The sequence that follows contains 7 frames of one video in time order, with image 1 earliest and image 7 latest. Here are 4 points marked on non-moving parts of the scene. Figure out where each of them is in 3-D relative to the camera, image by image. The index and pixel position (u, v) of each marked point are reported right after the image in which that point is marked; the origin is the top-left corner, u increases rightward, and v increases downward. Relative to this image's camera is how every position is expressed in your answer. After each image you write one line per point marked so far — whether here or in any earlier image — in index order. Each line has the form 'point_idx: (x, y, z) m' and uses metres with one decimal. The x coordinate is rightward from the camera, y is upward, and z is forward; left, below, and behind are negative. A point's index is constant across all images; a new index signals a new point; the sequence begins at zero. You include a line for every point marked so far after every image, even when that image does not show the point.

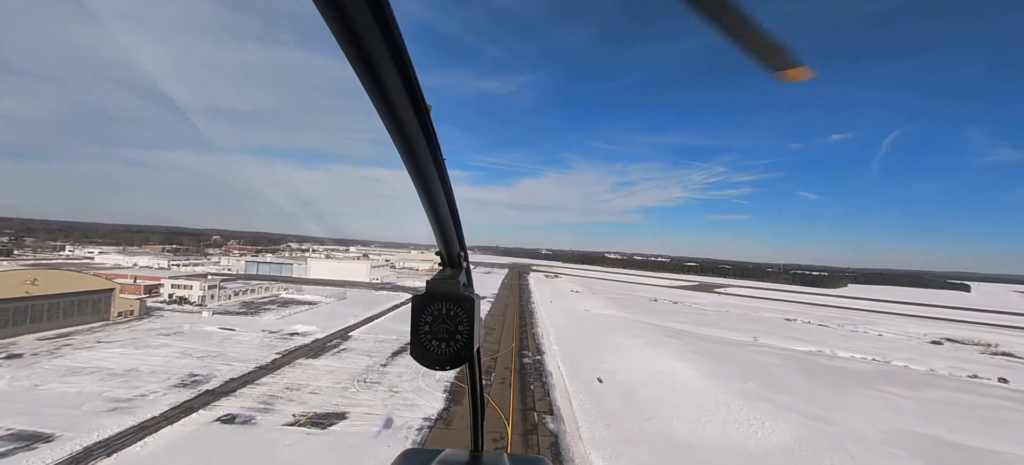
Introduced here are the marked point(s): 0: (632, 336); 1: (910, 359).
0: (+6.2, -5.3, +17.7) m
1: (+20.5, -6.5, +17.4) m
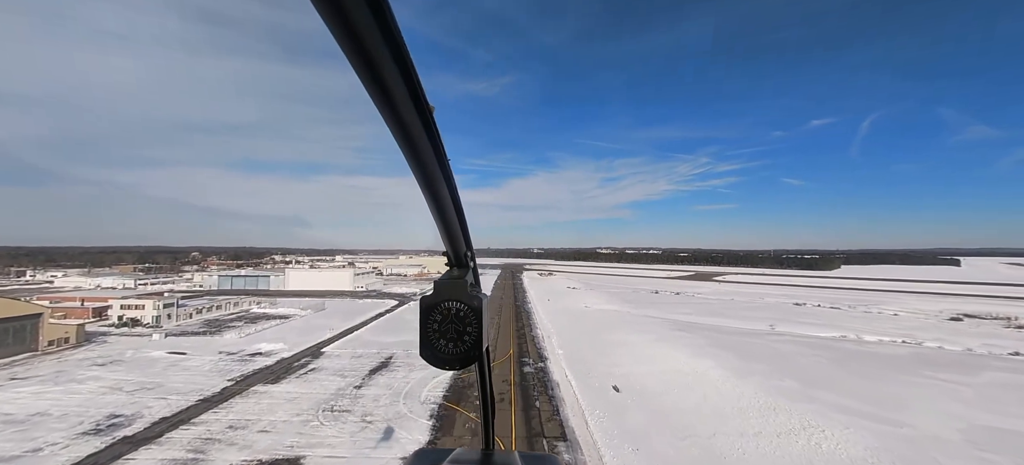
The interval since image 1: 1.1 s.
0: (+6.0, -4.7, +16.0) m
1: (+20.4, -5.1, +16.2) m
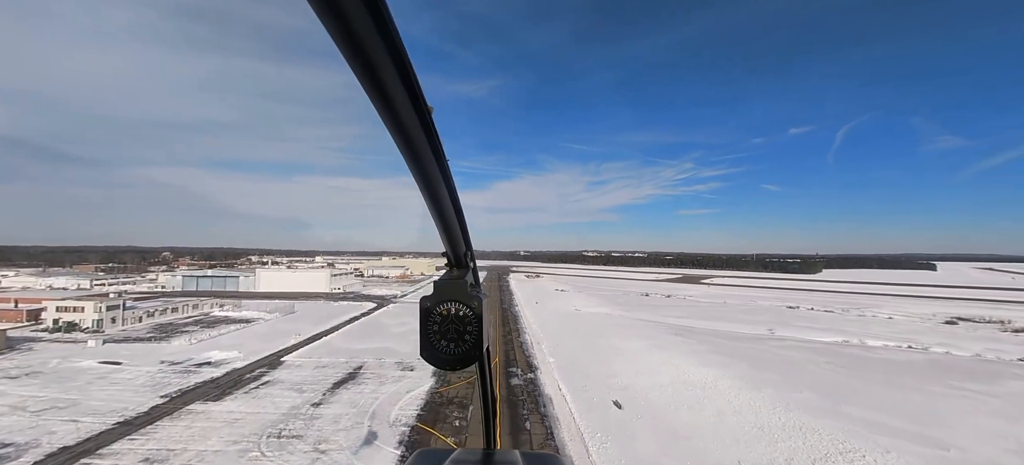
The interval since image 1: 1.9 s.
0: (+5.4, -4.6, +14.9) m
1: (+19.8, -5.1, +15.6) m
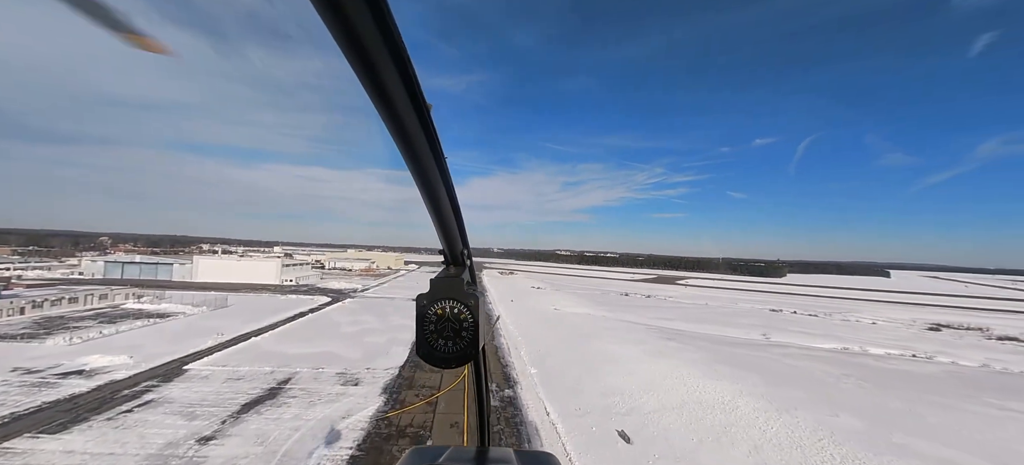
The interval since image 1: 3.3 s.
0: (+4.5, -4.2, +13.1) m
1: (+18.7, -5.2, +14.8) m
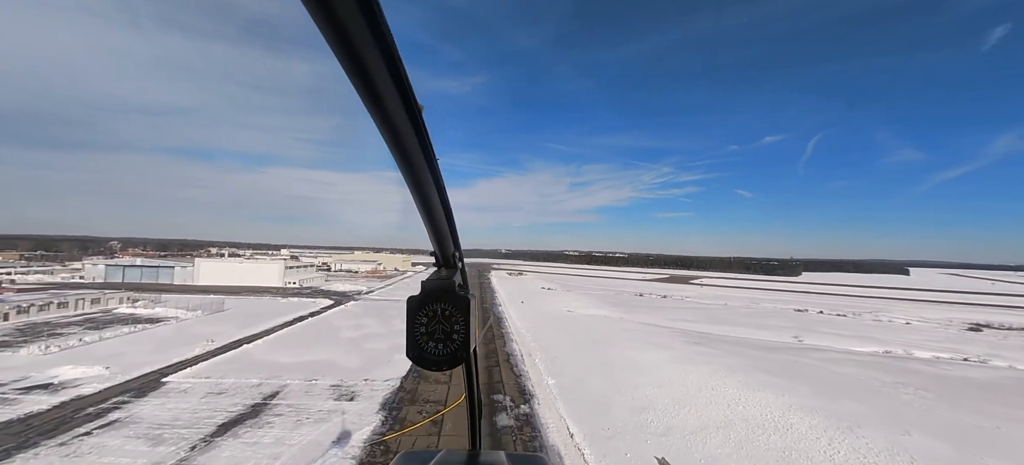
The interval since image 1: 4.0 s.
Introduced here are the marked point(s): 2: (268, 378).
0: (+4.9, -4.0, +12.0) m
1: (+19.2, -4.9, +13.4) m
2: (-6.0, -3.6, +8.4) m
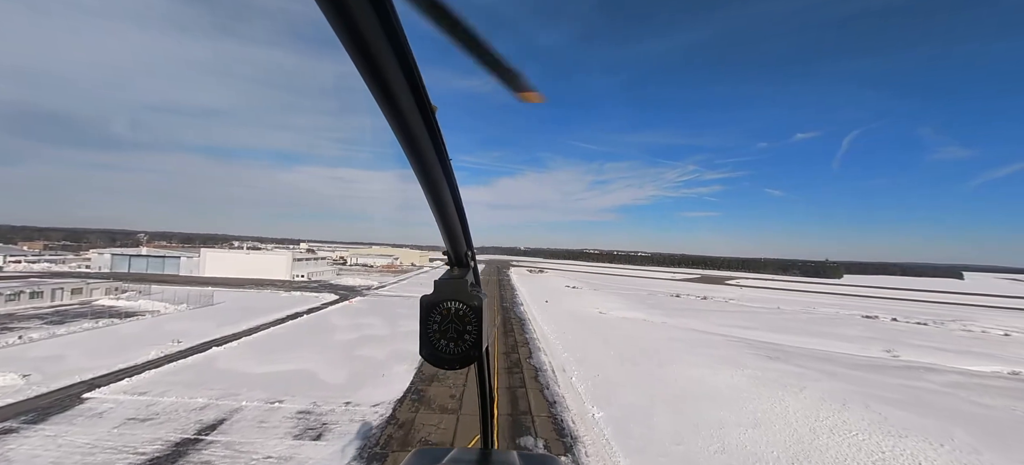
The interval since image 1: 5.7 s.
0: (+5.6, -3.6, +9.5) m
1: (+19.9, -4.5, +10.2) m
2: (-5.4, -3.0, +6.3) m
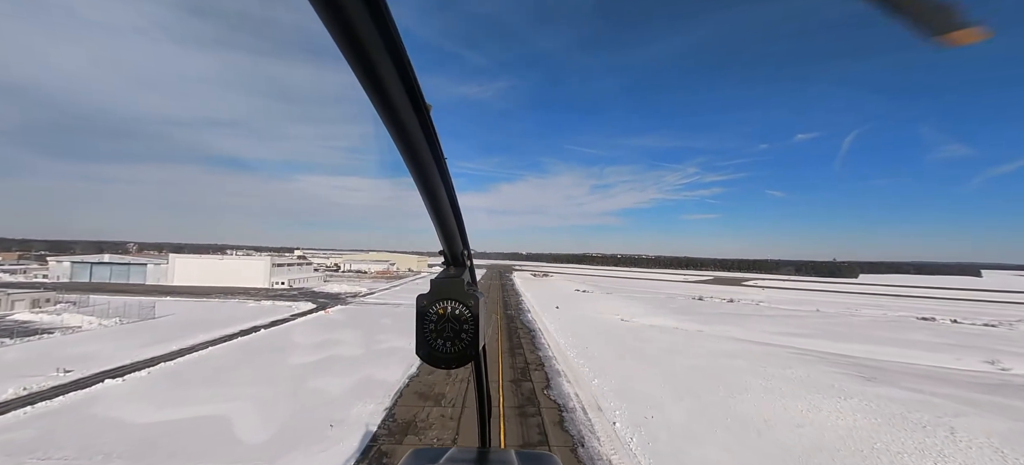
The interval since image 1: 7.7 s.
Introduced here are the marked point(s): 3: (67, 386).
0: (+5.8, -3.1, +7.0) m
1: (+20.2, -3.9, +7.7) m
2: (-5.2, -2.7, +3.9) m
3: (-8.1, -2.8, +6.2) m
